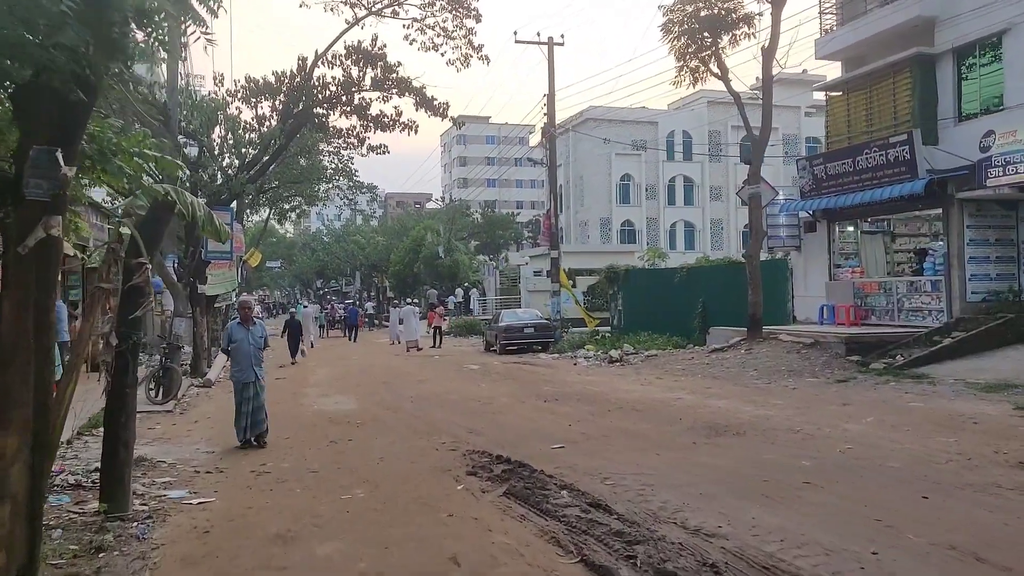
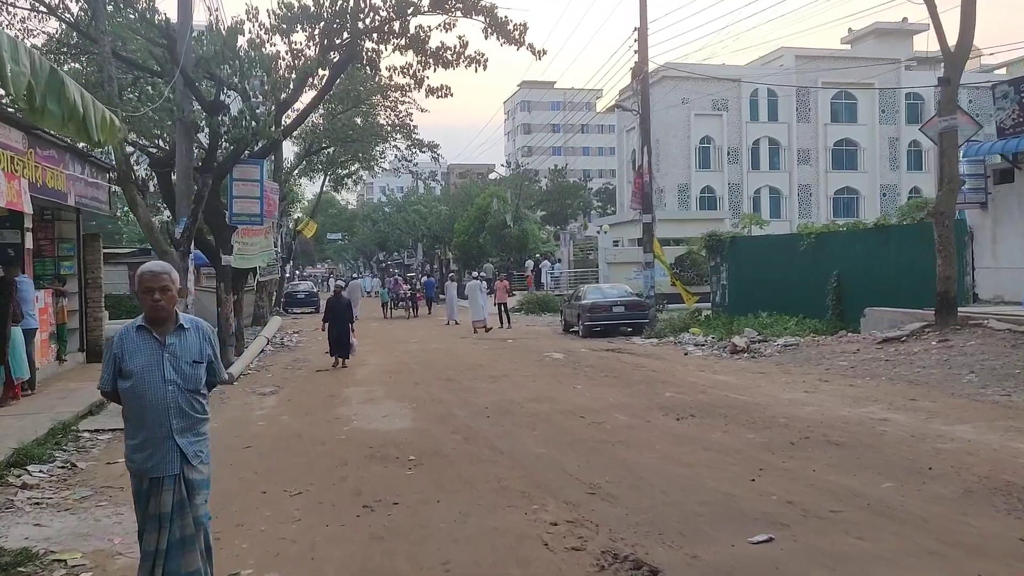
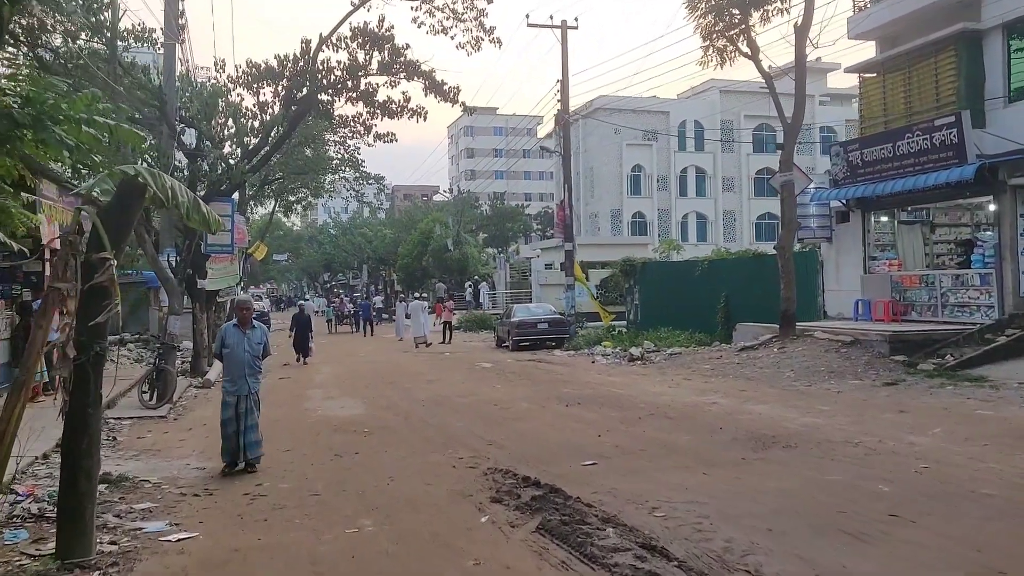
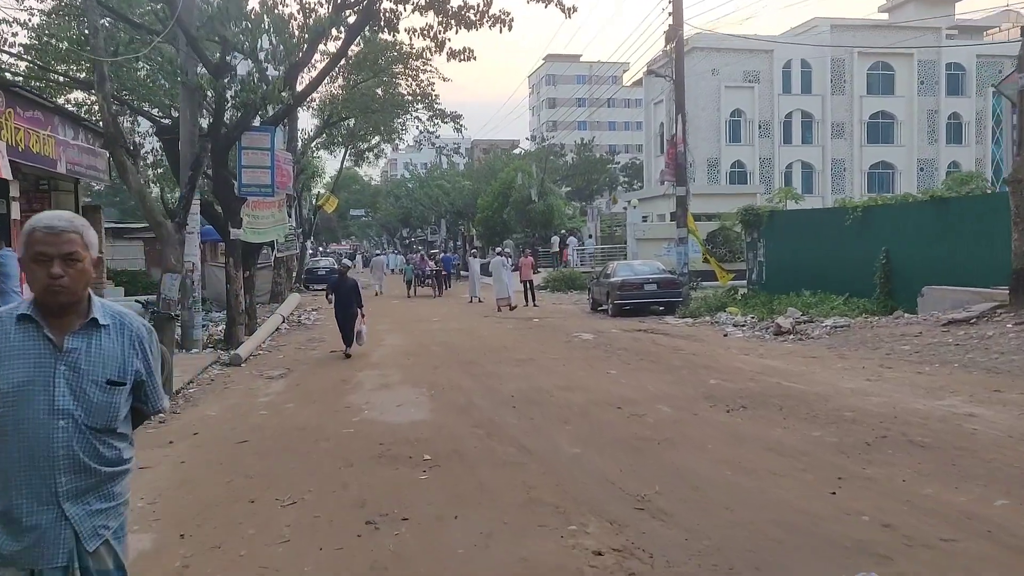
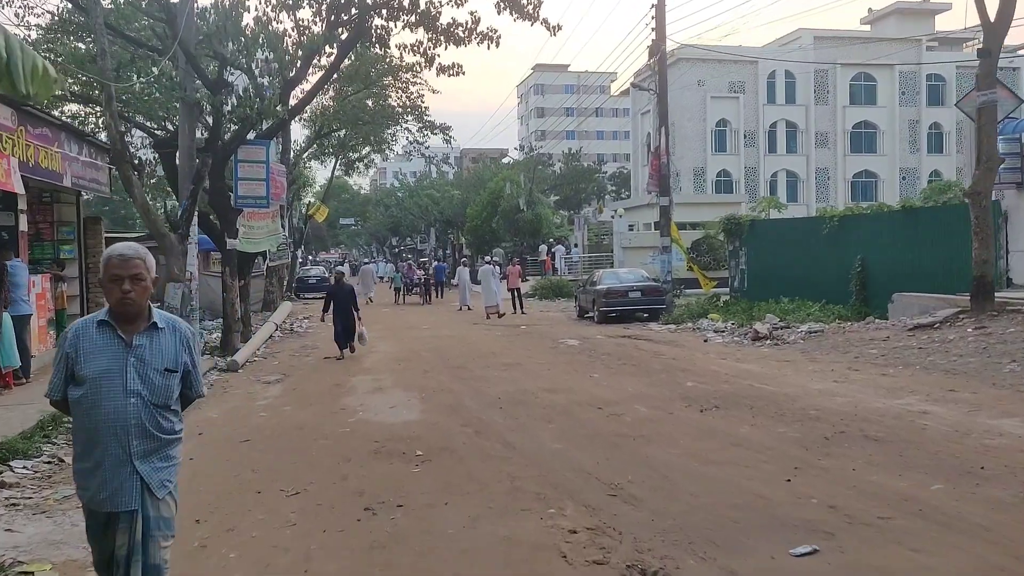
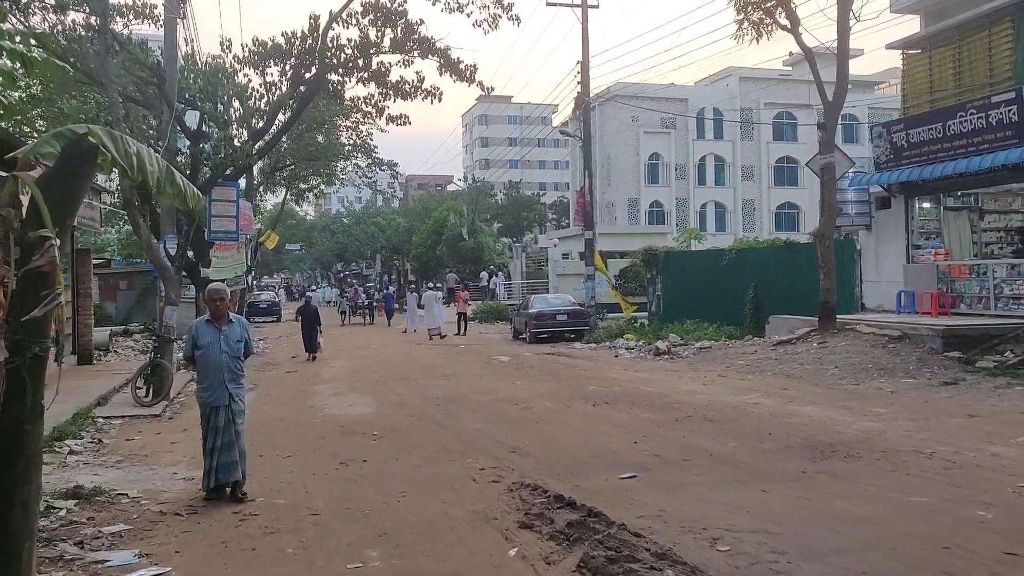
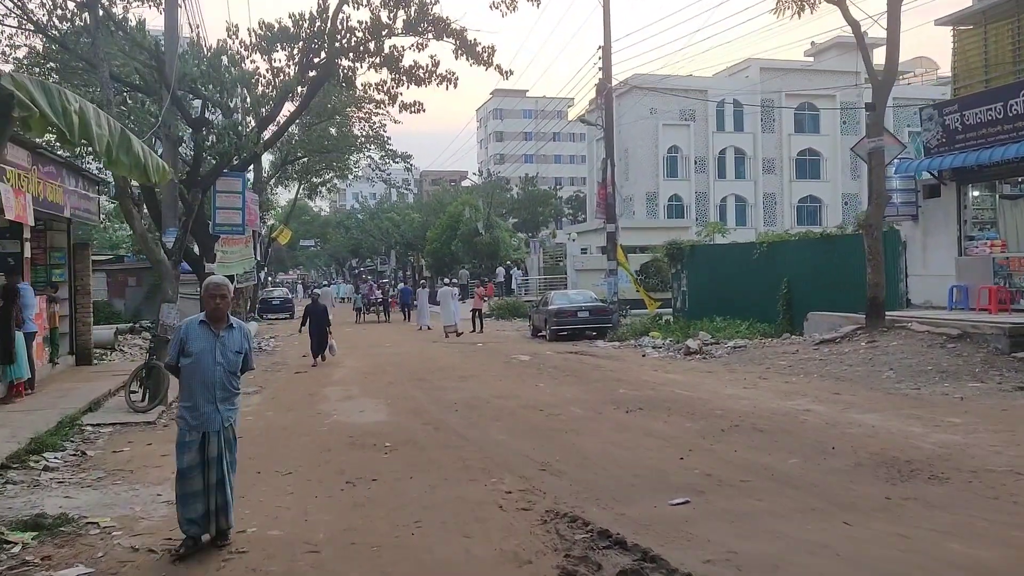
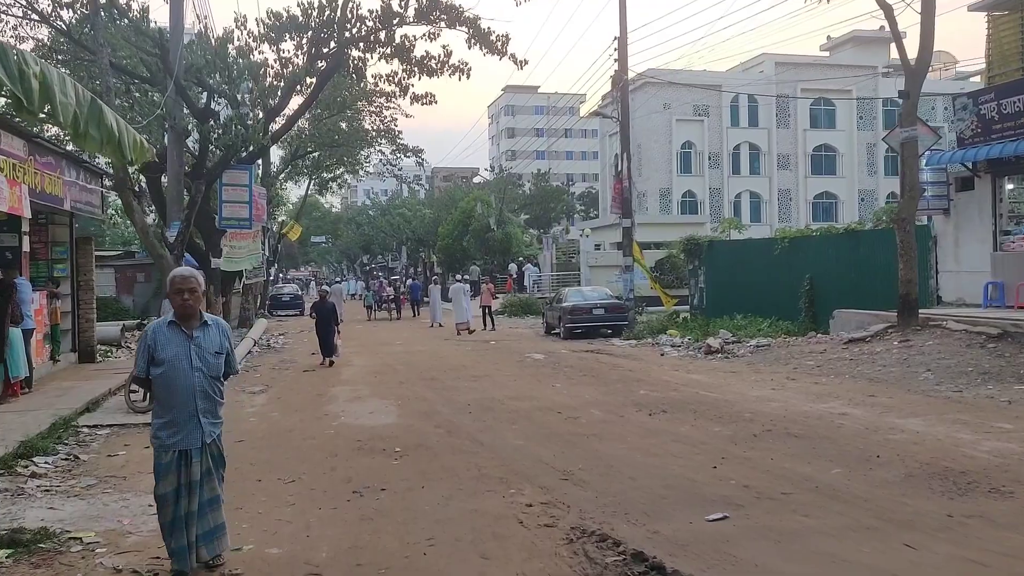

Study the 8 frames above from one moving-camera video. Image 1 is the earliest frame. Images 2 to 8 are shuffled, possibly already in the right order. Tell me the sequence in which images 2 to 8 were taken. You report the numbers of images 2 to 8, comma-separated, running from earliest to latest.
3, 6, 7, 8, 2, 5, 4
